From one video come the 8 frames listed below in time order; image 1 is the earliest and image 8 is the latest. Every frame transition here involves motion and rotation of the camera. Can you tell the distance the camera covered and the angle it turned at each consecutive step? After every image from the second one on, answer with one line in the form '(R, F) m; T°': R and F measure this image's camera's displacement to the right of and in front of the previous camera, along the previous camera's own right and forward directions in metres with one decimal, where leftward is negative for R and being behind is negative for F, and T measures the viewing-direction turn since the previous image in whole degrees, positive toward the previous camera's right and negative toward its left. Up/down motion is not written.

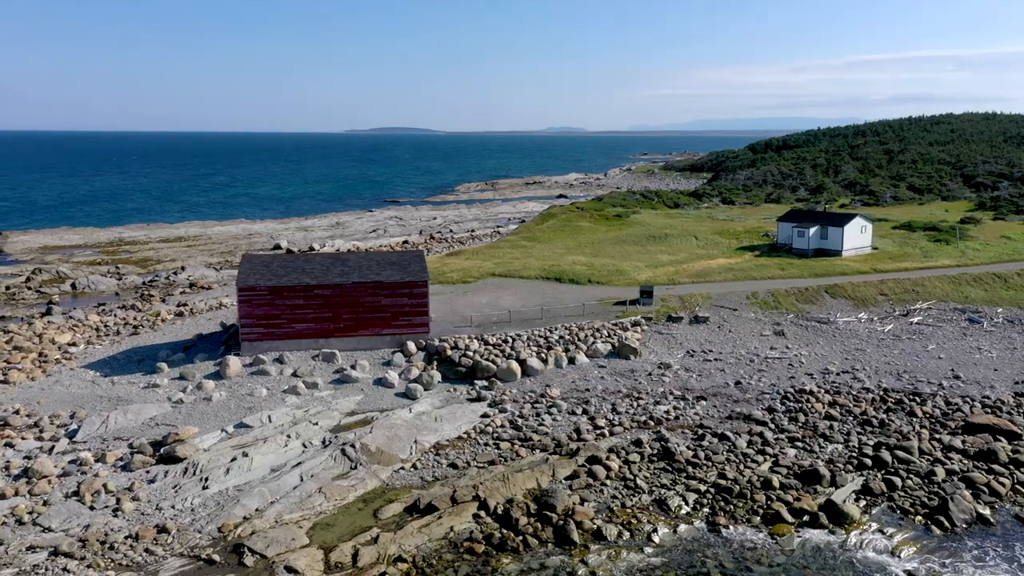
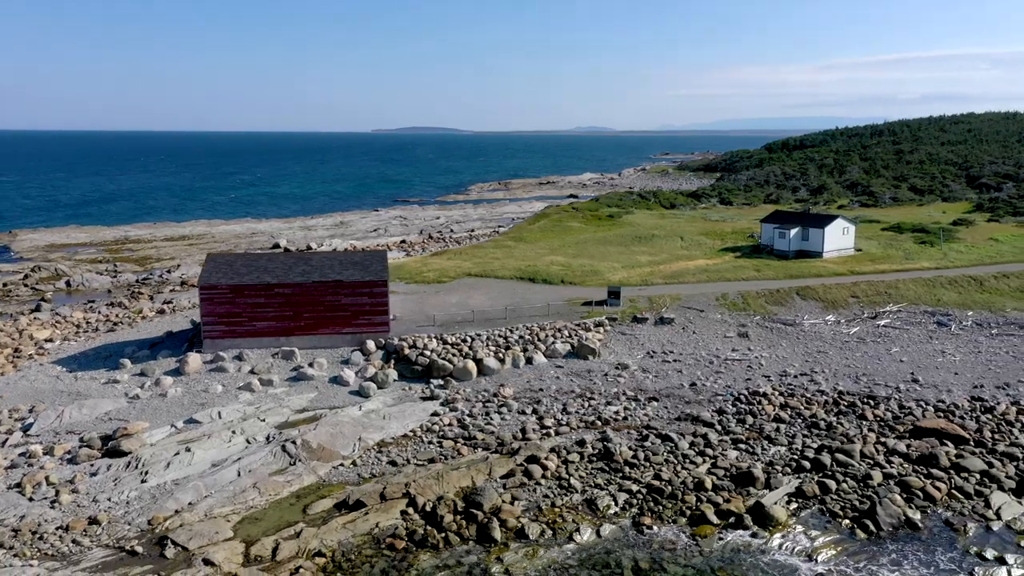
(+2.2, -0.2) m; -2°
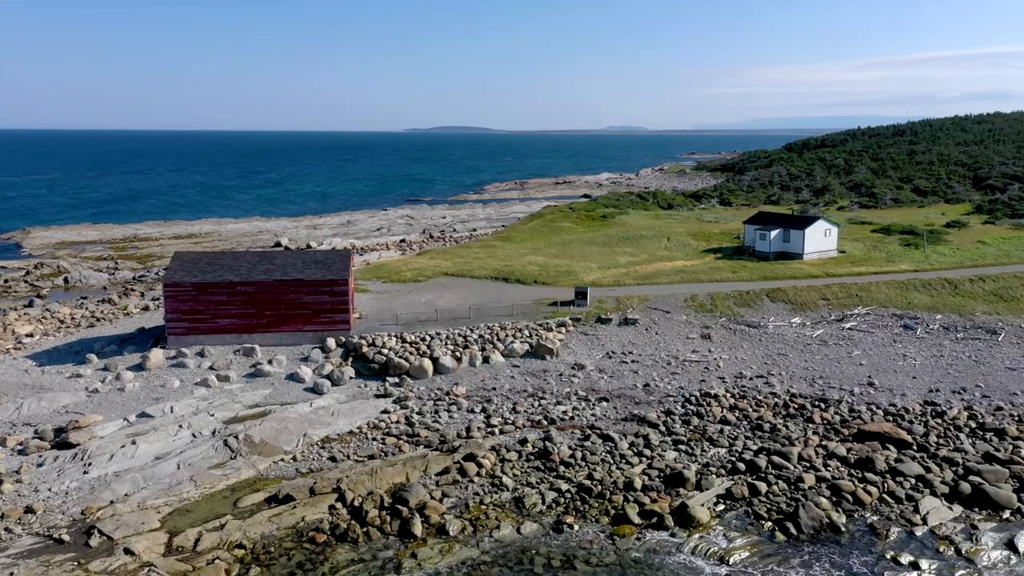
(+2.4, -0.2) m; -2°
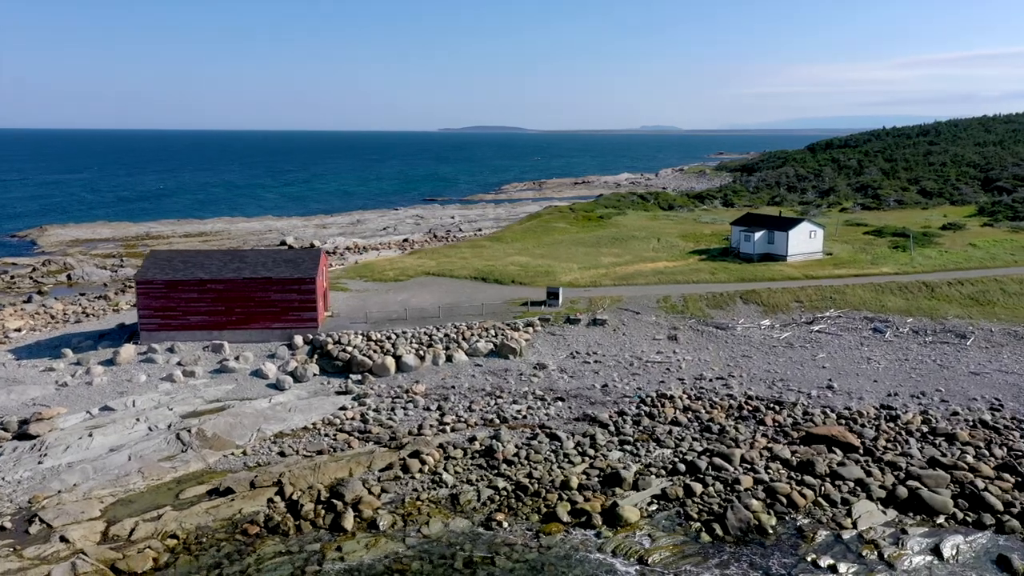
(+2.3, -0.2) m; -2°
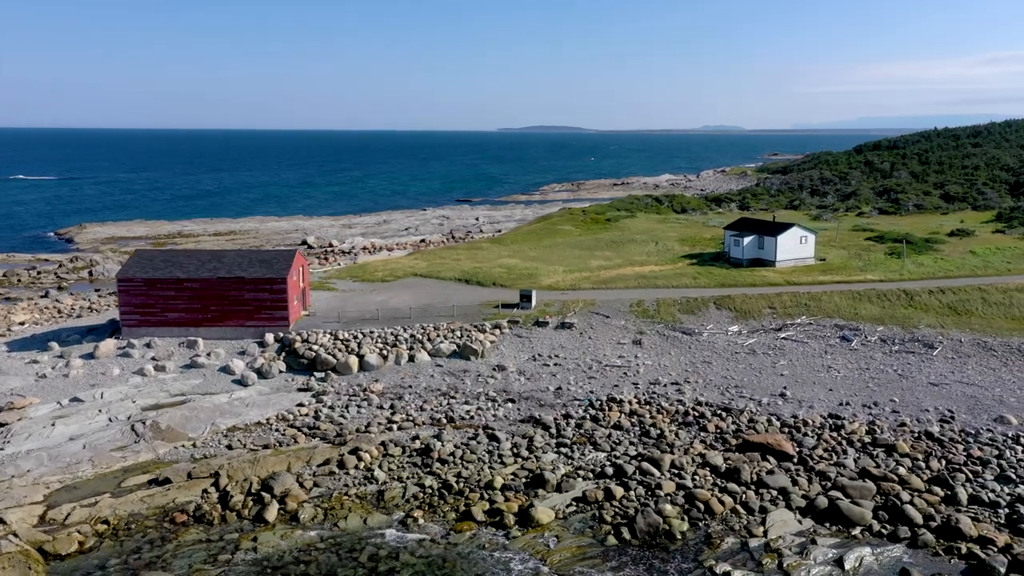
(+3.2, -0.4) m; -4°
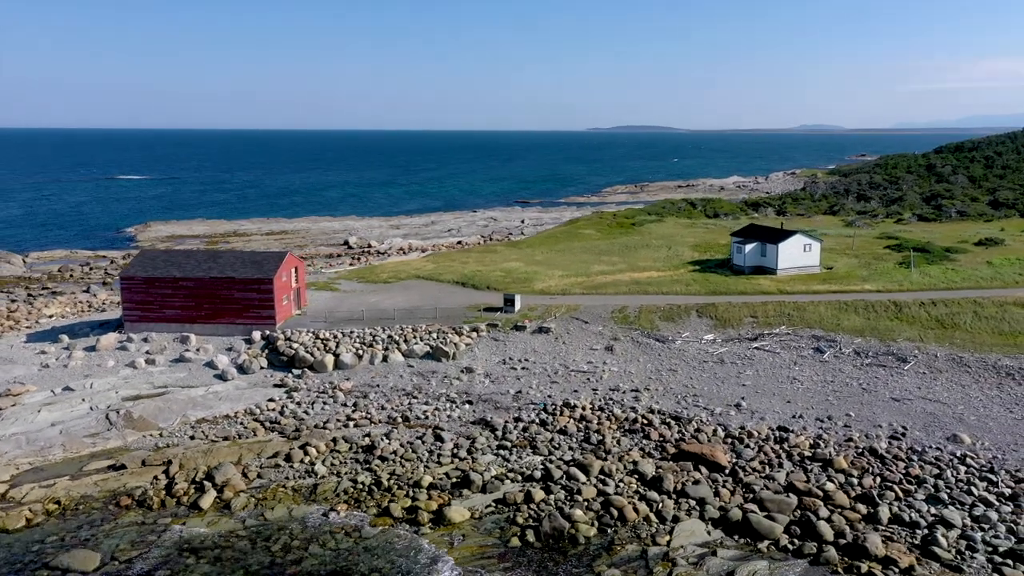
(+4.0, -0.4) m; -6°
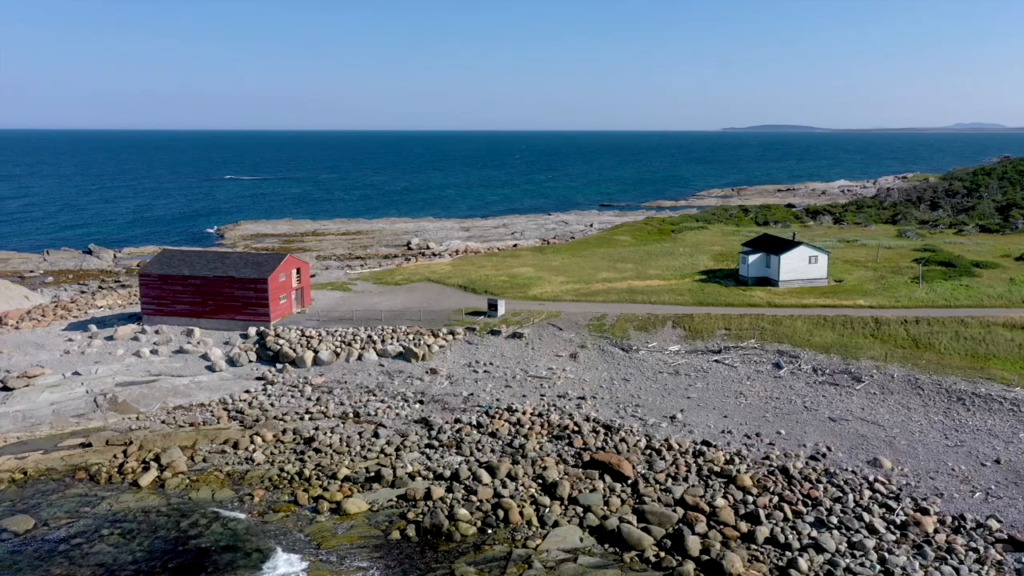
(+5.7, -0.5) m; -9°
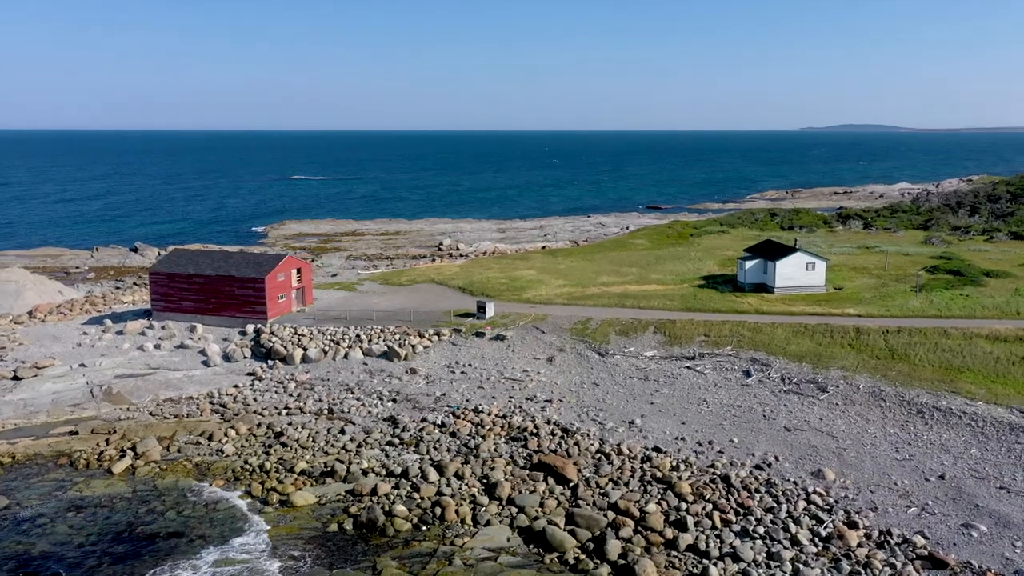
(+3.3, -0.3) m; -5°
